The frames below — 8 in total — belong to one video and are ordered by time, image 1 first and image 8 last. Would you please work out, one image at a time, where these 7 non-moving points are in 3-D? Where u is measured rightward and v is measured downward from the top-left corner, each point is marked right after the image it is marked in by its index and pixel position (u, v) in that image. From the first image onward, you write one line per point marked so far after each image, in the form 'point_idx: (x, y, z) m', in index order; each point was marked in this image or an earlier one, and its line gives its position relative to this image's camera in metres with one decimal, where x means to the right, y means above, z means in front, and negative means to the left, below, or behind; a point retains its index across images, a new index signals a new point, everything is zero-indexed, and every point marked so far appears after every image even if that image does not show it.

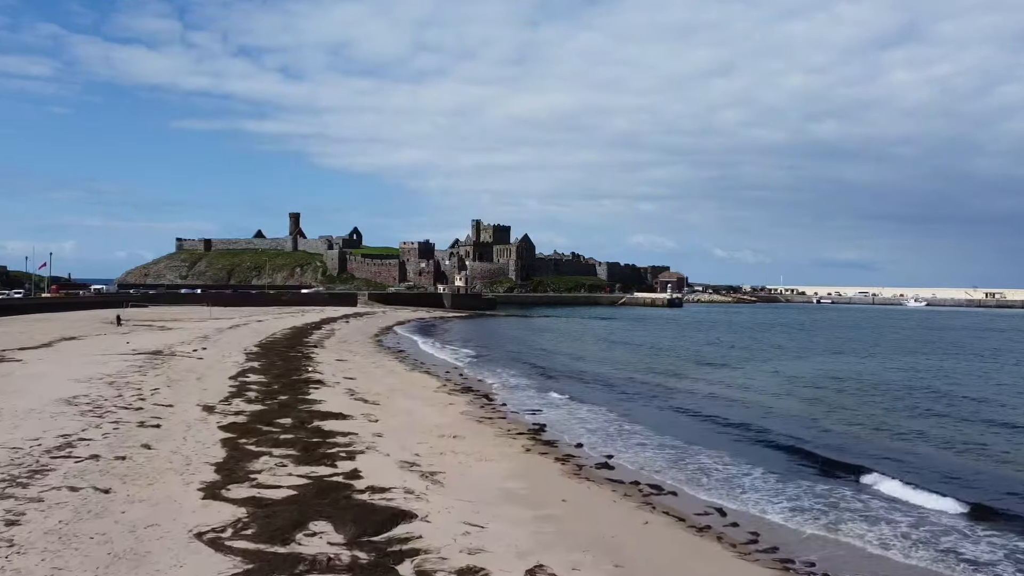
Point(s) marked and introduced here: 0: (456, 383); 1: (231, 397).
0: (-1.2, -2.1, +18.1) m
1: (-4.7, -1.8, +13.9) m
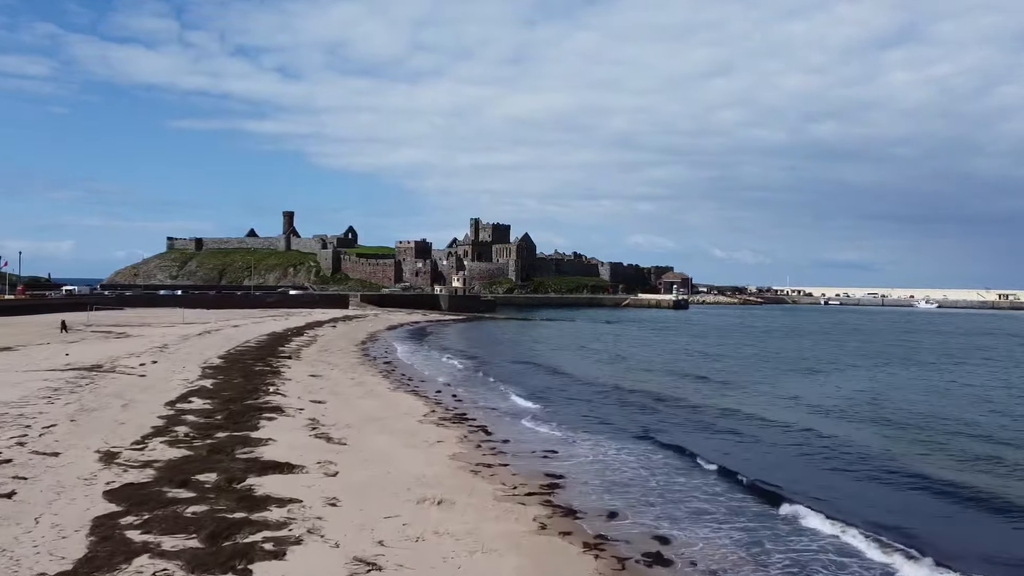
0: (-1.2, -2.1, +14.8) m
1: (-4.6, -1.9, +10.7) m
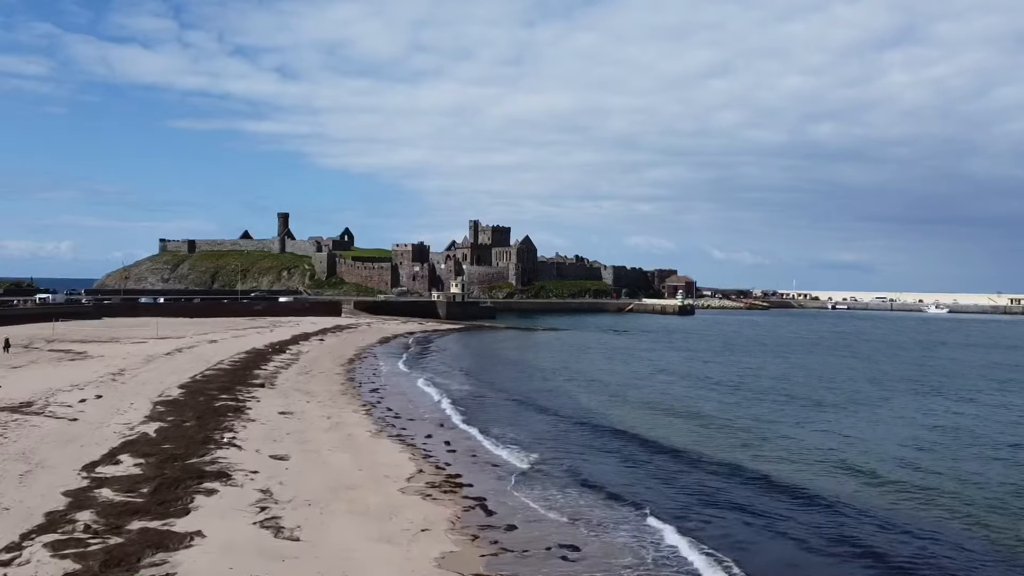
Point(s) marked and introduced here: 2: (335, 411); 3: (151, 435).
0: (-1.1, -2.6, +12.1) m
1: (-4.5, -2.3, +7.9) m
2: (-3.6, -2.5, +17.1) m
3: (-5.7, -2.3, +13.4) m
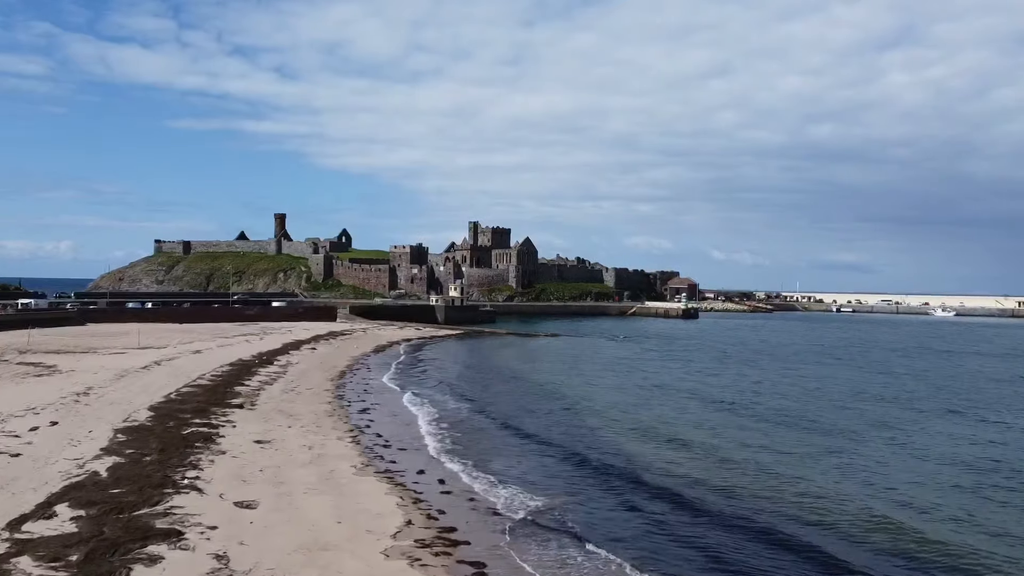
0: (-1.0, -2.8, +10.4) m
1: (-4.5, -2.6, +6.2) m
2: (-3.5, -2.7, +15.4) m
3: (-5.7, -2.6, +11.6) m
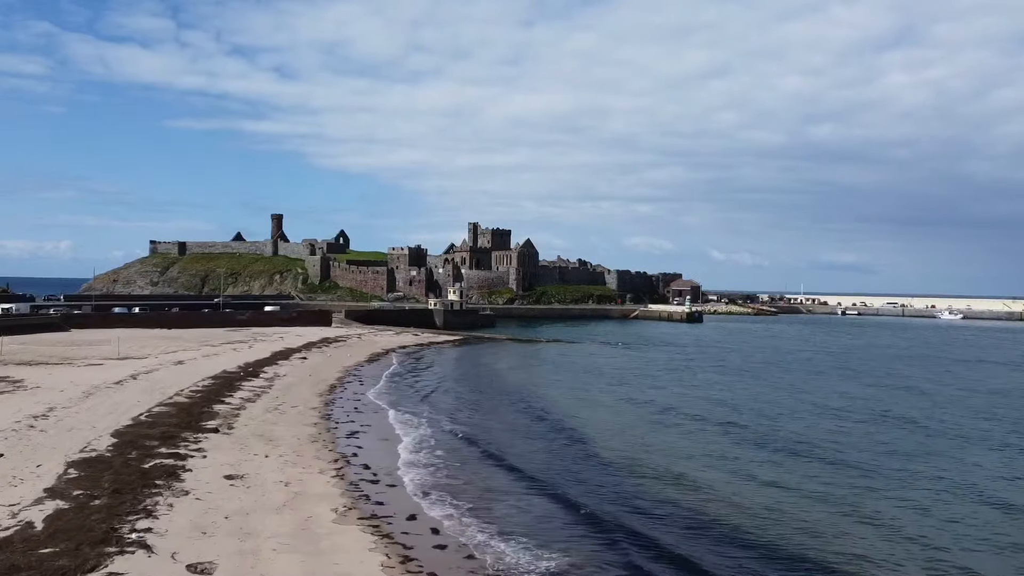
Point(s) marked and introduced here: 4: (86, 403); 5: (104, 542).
0: (-1.0, -3.1, +8.7) m
1: (-4.4, -2.8, +4.5) m
2: (-3.5, -3.0, +13.7) m
3: (-5.6, -2.8, +9.9) m
4: (-9.4, -2.5, +18.6) m
5: (-4.6, -2.8, +9.5) m
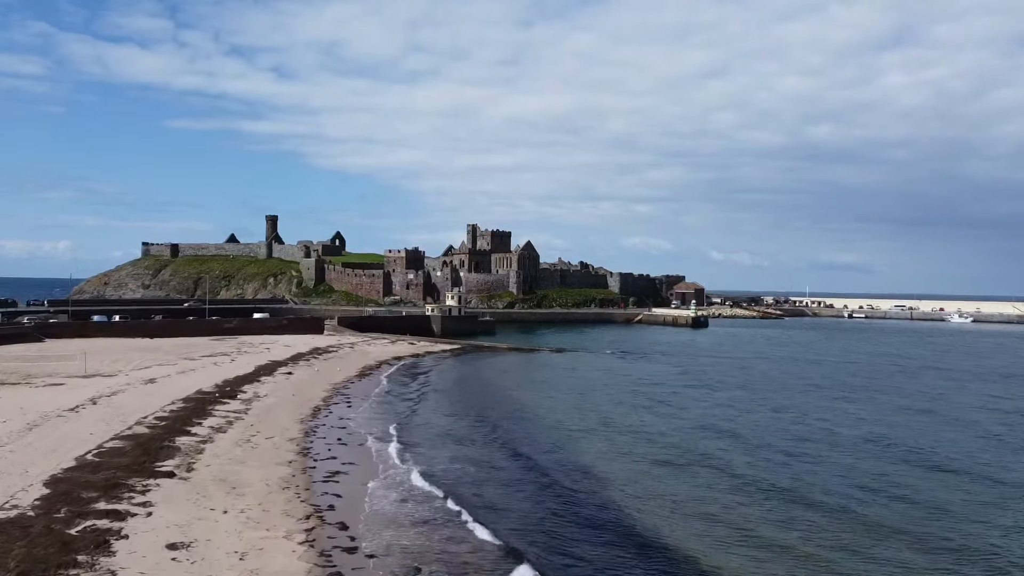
0: (-0.9, -3.4, +6.3) m
1: (-4.3, -3.1, +2.1) m
2: (-3.4, -3.3, +11.3) m
3: (-5.5, -3.1, +7.5) m
4: (-9.3, -2.9, +16.2) m
5: (-4.5, -3.2, +7.1) m
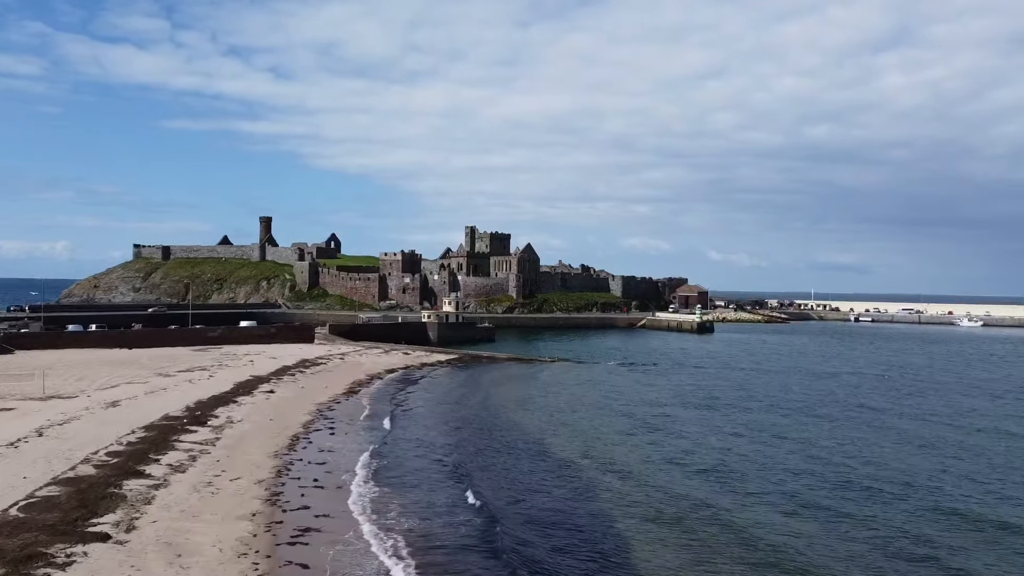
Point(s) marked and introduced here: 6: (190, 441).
0: (-0.8, -3.7, +3.9) m
1: (-4.2, -3.5, -0.3) m
2: (-3.3, -3.7, +8.9) m
3: (-5.4, -3.5, +5.1) m
4: (-9.2, -3.2, +13.8) m
5: (-4.4, -3.5, +4.7) m
6: (-7.3, -3.5, +19.1) m
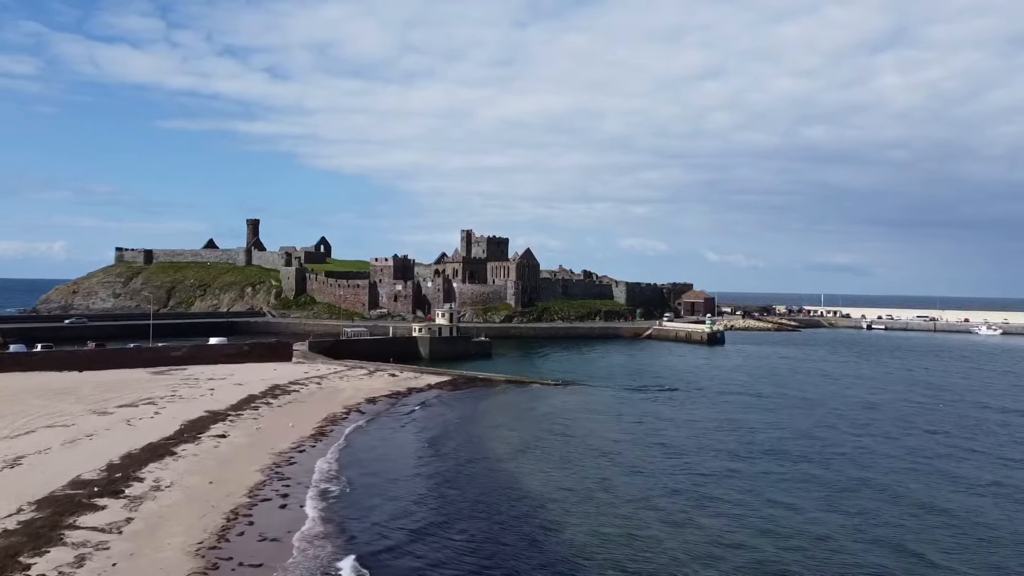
0: (-0.7, -4.3, -0.7) m
1: (-4.1, -4.1, -4.9) m
2: (-3.3, -4.3, +4.3) m
3: (-5.4, -4.1, +0.5) m
4: (-9.2, -3.8, +9.2) m
5: (-4.3, -4.1, +0.1) m
6: (-7.3, -4.1, +14.5) m
